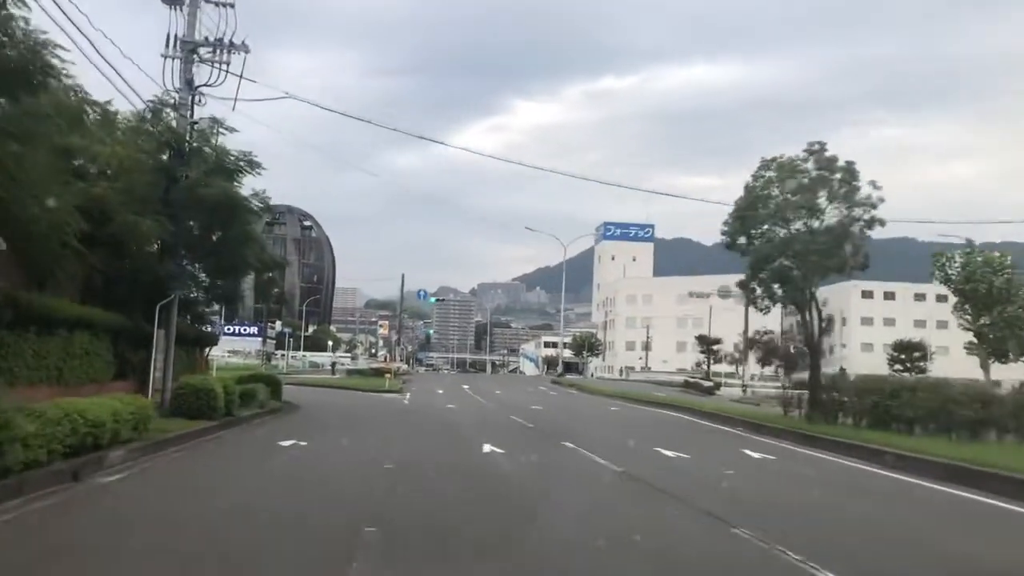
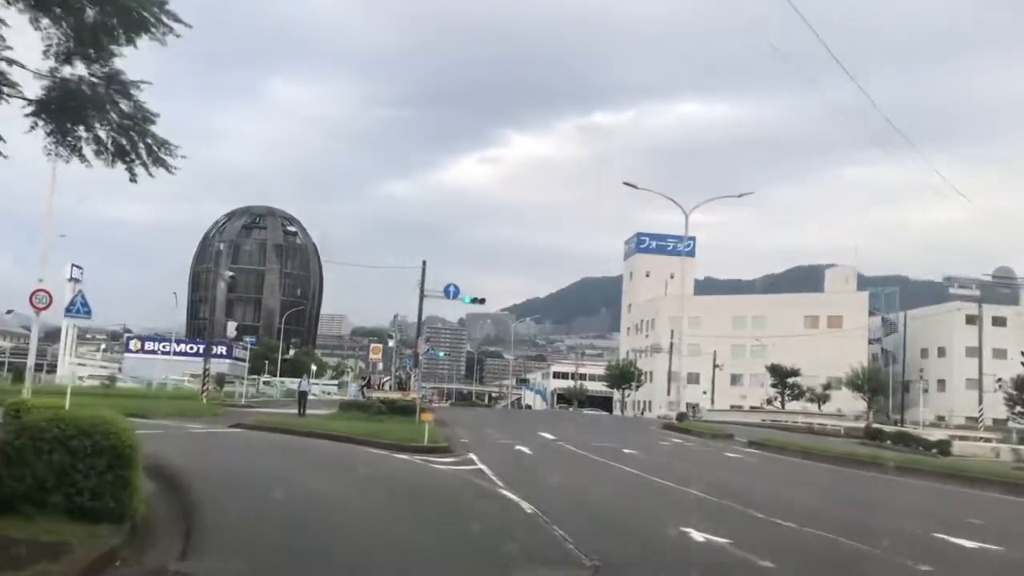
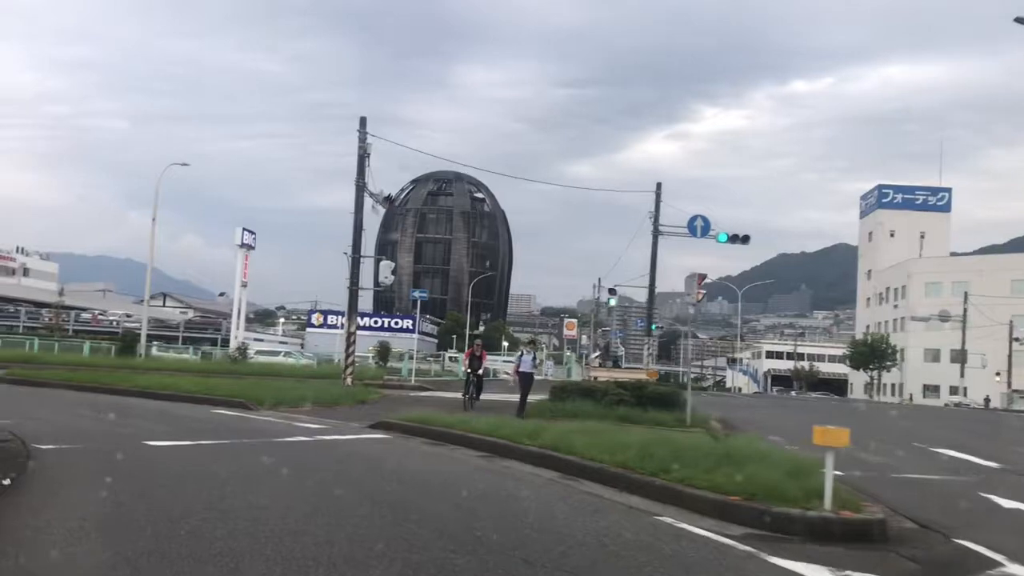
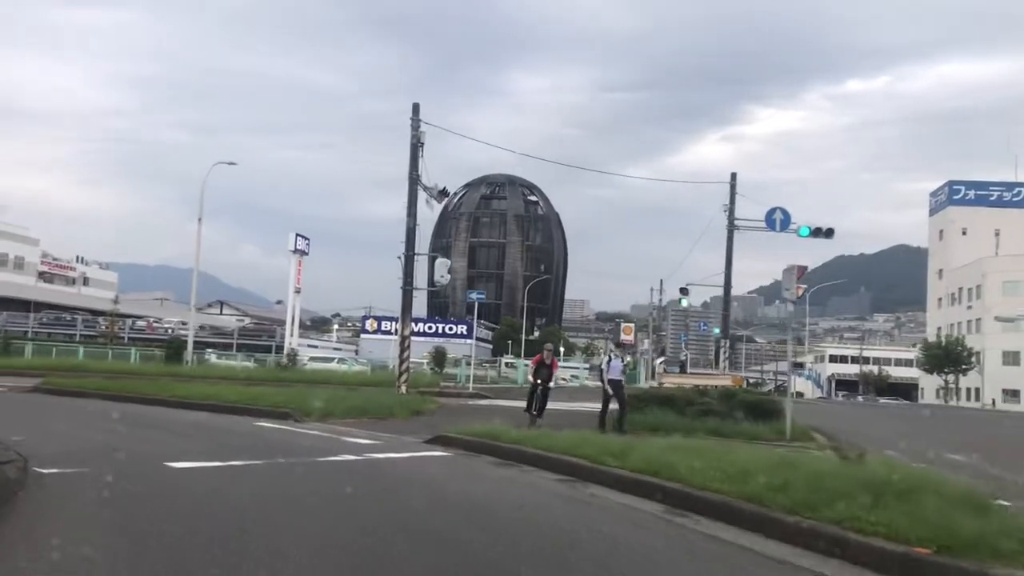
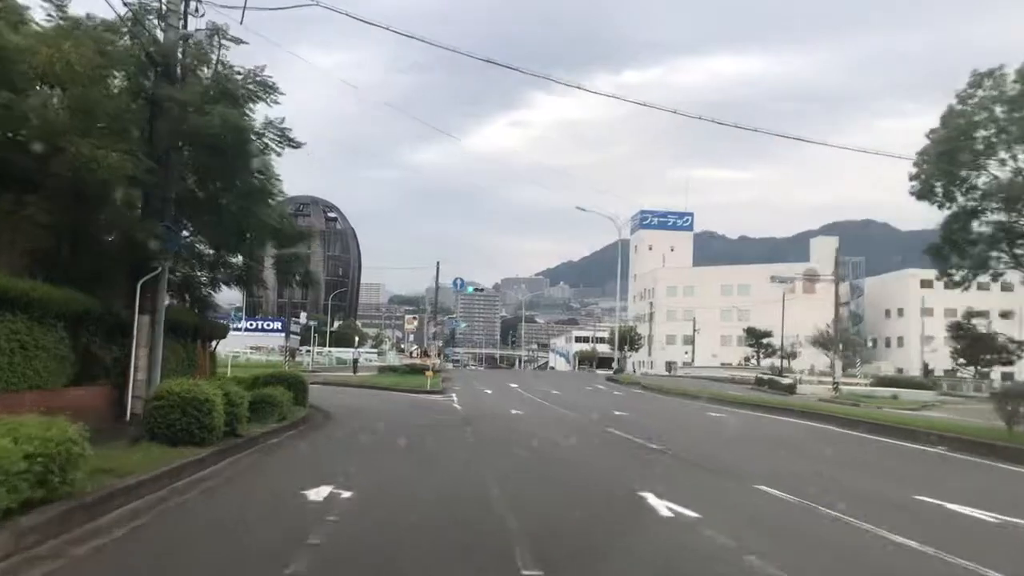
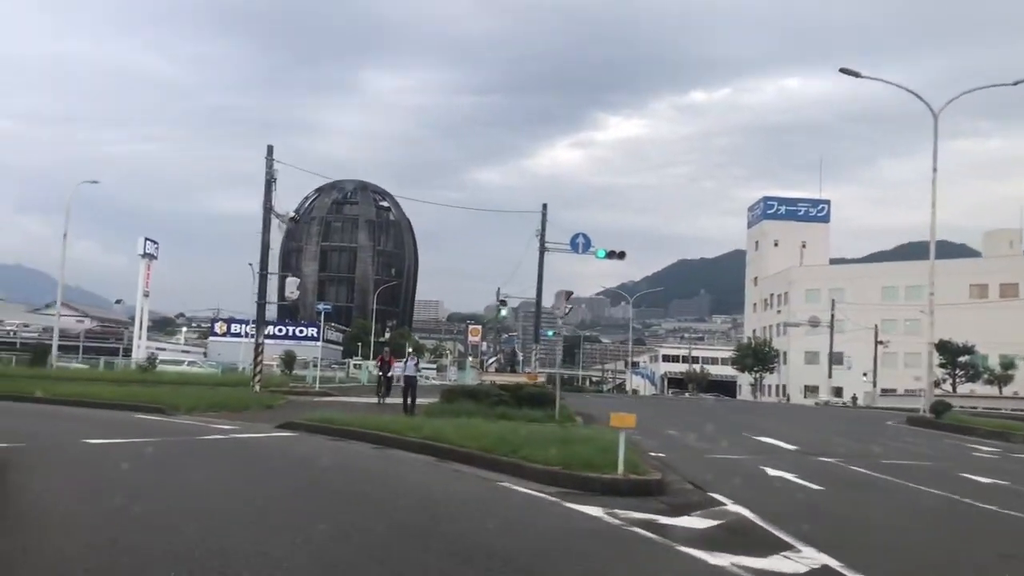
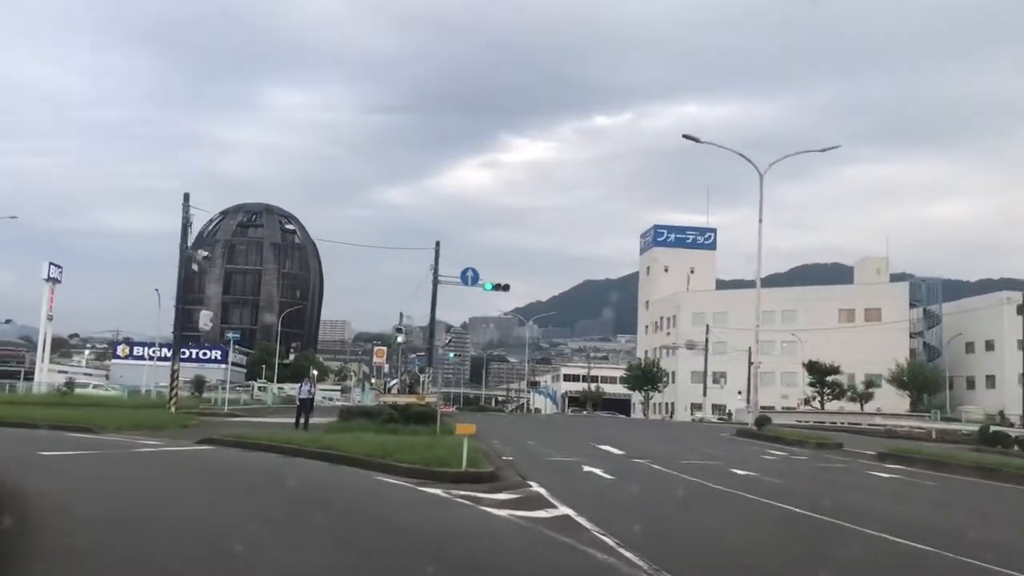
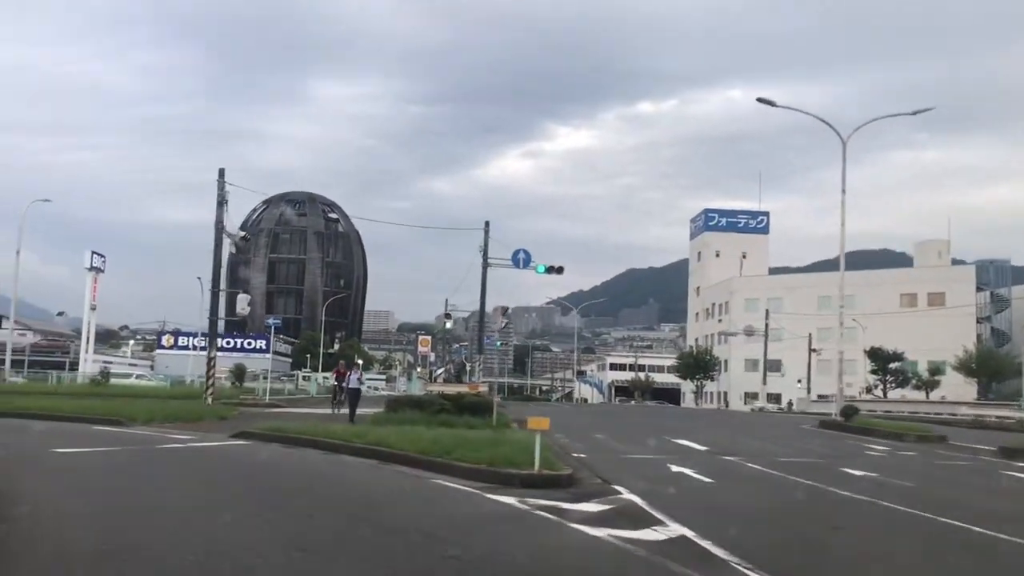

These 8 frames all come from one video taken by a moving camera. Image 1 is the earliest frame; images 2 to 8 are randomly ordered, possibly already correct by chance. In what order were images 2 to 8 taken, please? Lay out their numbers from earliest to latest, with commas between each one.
5, 2, 7, 8, 6, 3, 4
